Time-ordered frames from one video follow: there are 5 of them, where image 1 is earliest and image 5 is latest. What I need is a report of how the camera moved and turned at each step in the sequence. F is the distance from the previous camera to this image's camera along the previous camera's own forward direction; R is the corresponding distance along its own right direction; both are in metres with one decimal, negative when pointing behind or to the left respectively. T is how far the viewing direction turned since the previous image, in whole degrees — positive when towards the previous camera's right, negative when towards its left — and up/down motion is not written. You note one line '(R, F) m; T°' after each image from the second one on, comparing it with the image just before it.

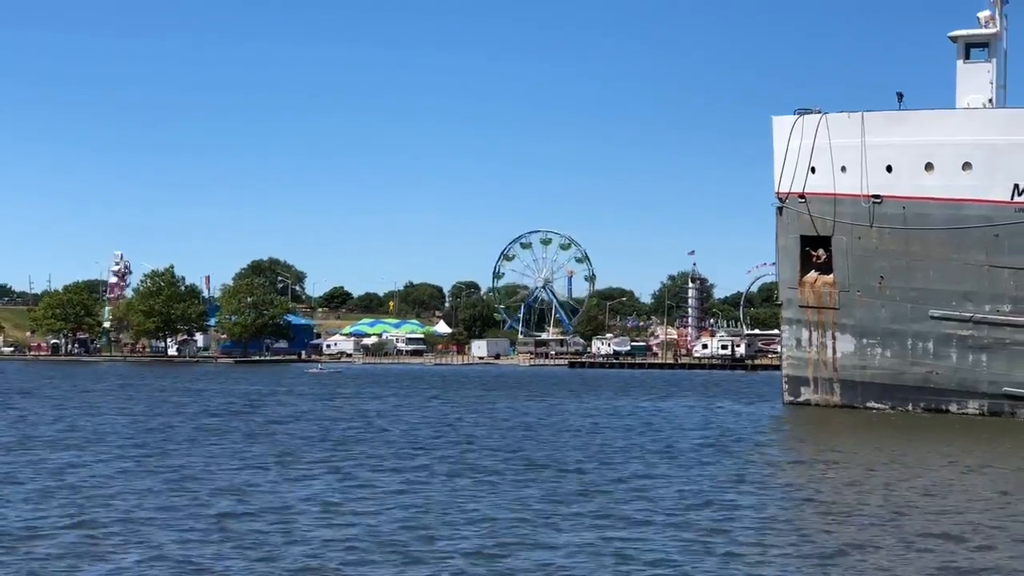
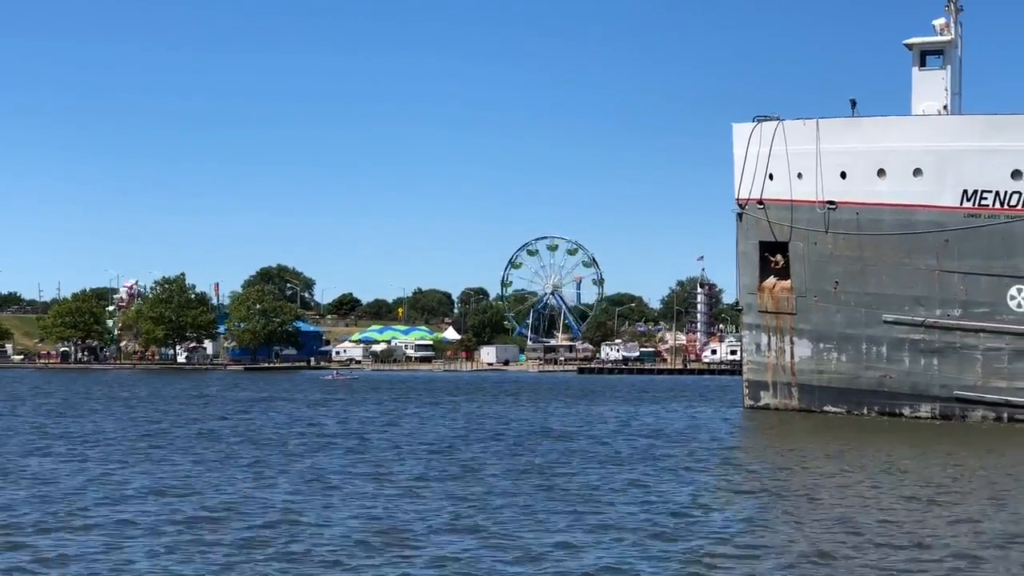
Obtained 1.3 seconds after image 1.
(+1.0, -0.3) m; 0°
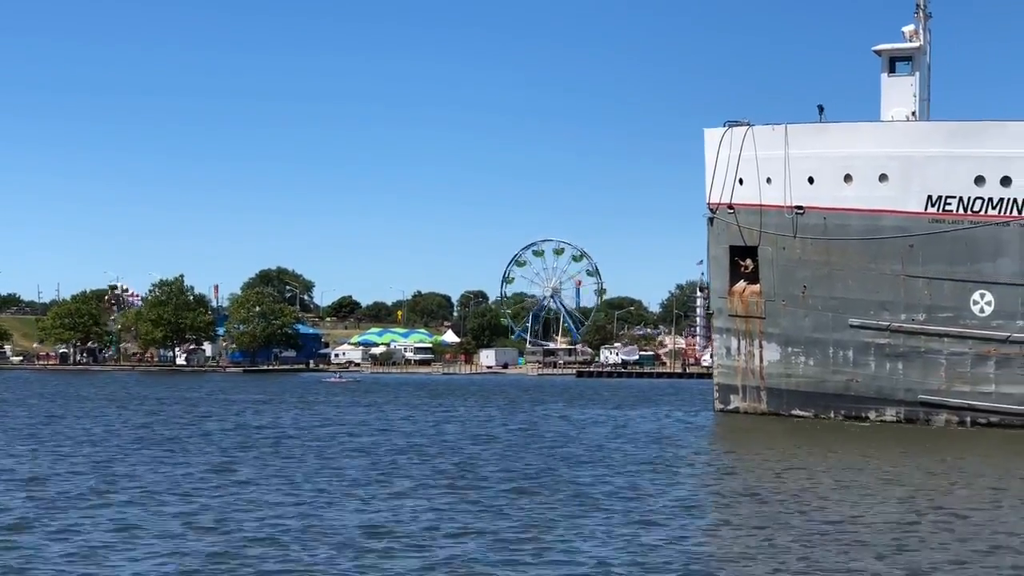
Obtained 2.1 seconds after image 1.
(+0.6, -0.1) m; 0°
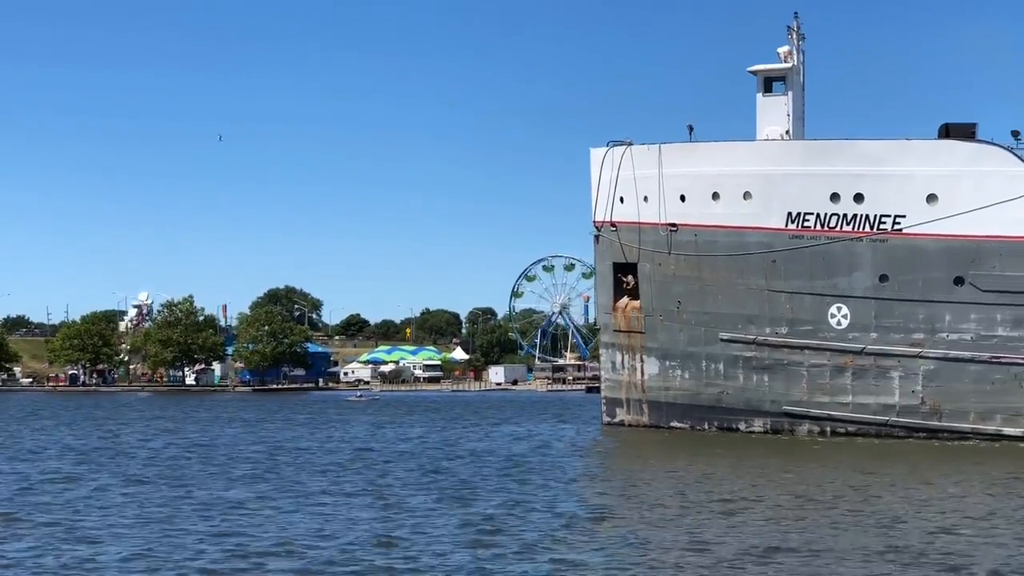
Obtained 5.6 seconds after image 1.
(+2.4, -0.7) m; +1°
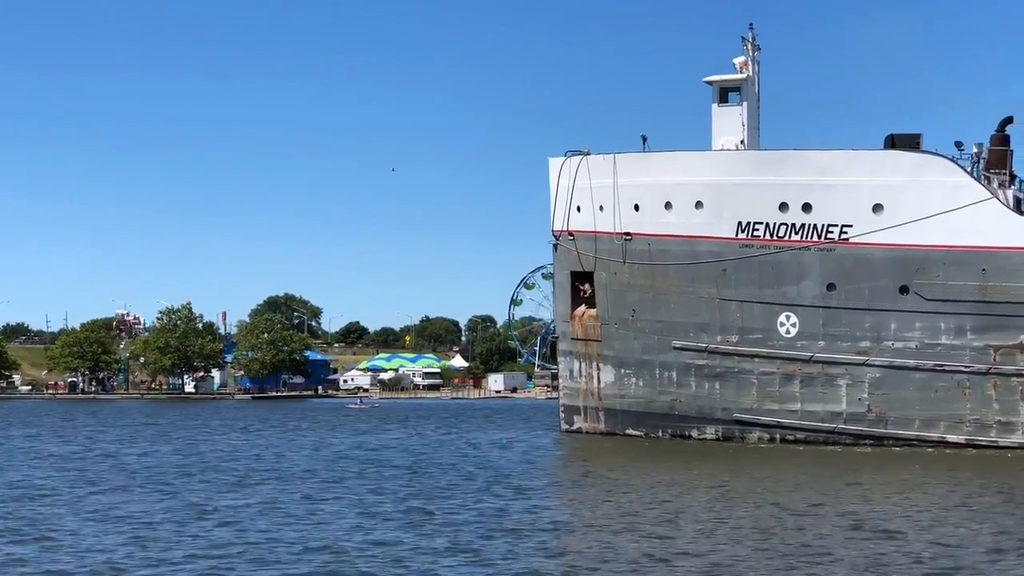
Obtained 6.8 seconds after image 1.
(+0.8, -0.2) m; 0°
